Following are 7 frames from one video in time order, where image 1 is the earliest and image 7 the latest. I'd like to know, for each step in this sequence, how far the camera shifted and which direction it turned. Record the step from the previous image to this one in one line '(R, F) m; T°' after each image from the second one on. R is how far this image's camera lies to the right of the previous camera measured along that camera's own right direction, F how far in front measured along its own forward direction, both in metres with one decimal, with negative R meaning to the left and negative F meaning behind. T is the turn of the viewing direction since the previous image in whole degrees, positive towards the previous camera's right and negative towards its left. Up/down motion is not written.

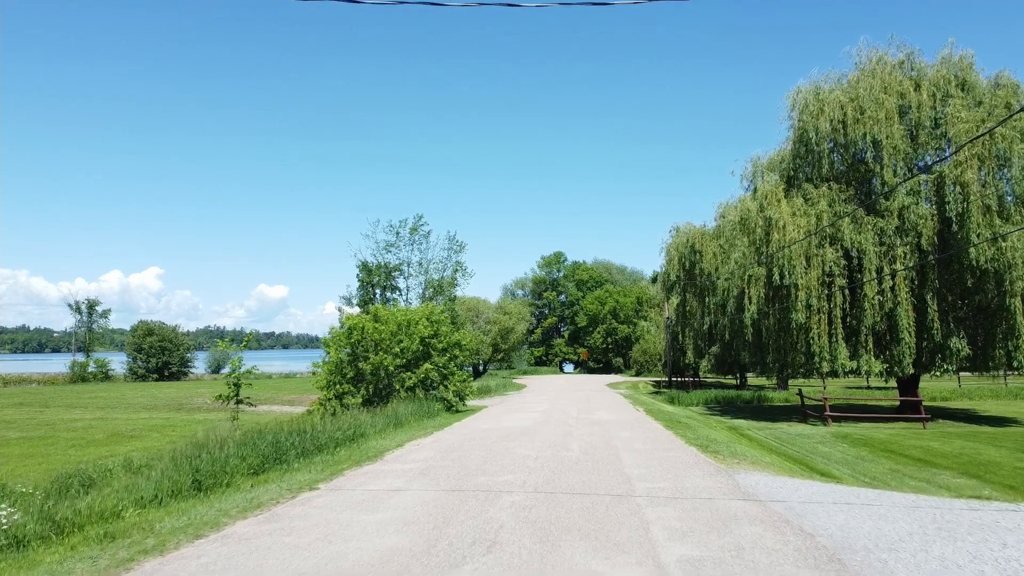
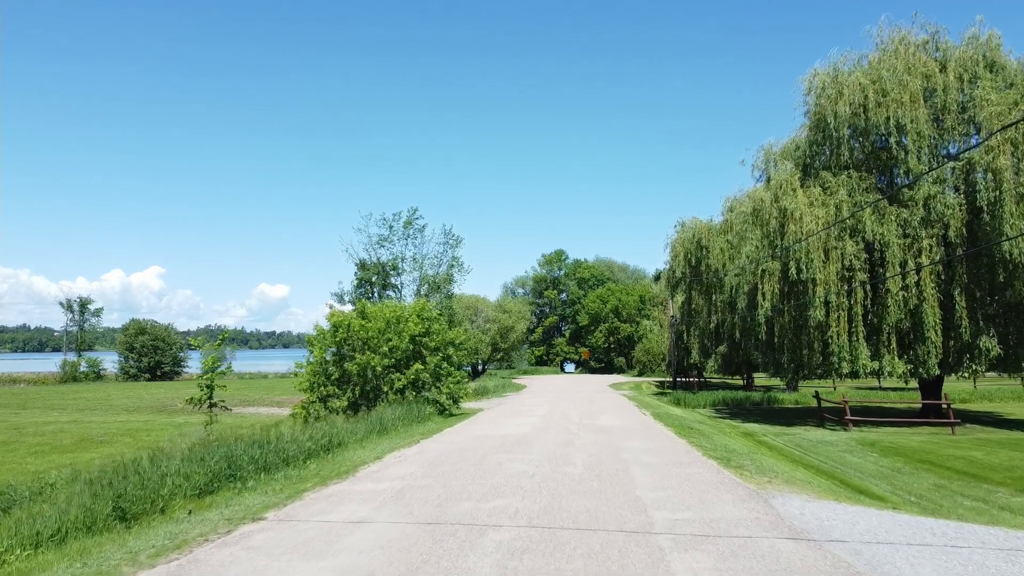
(+0.1, +1.5) m; 0°
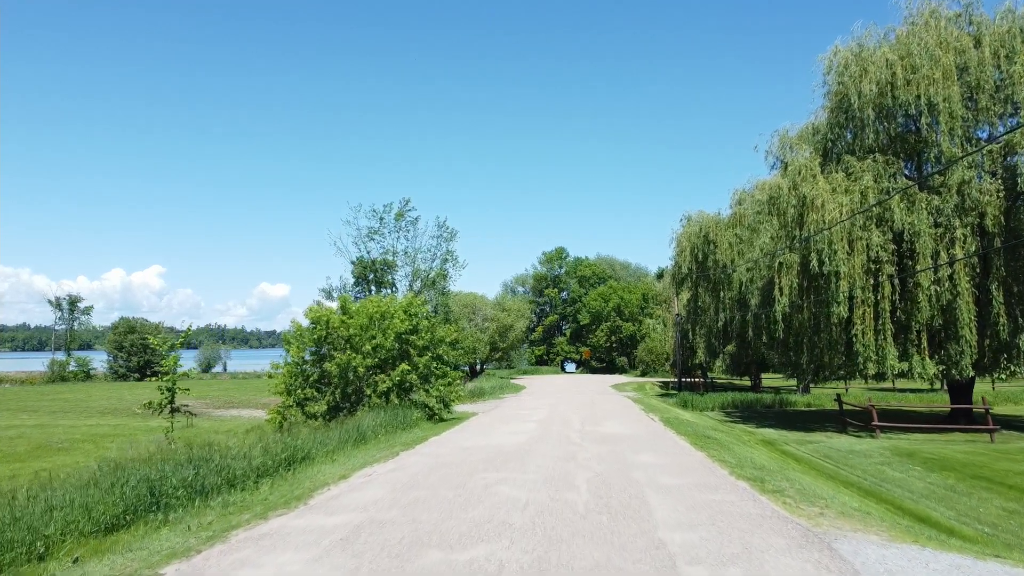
(+0.1, +1.7) m; 0°
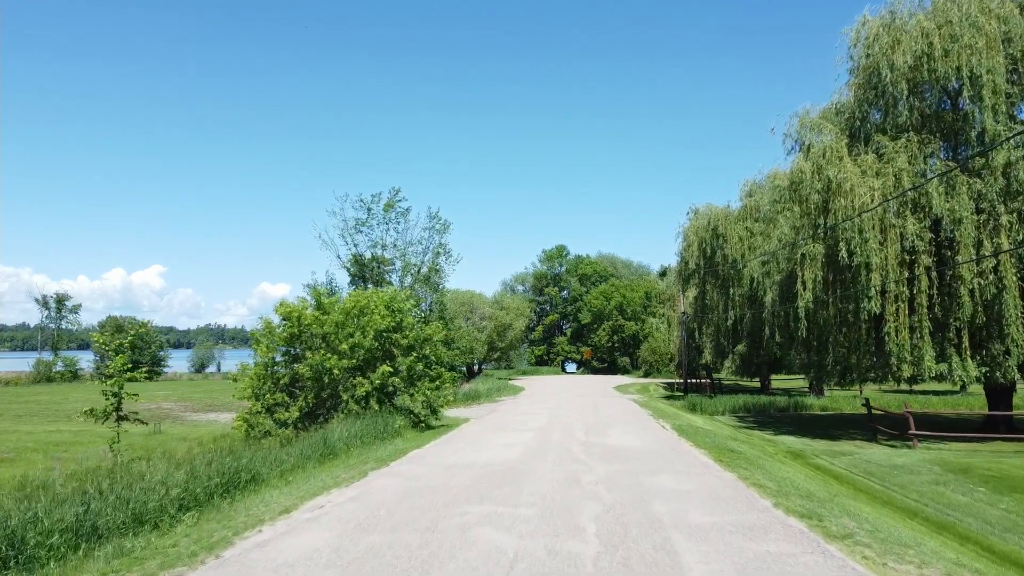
(+0.1, +1.9) m; 0°
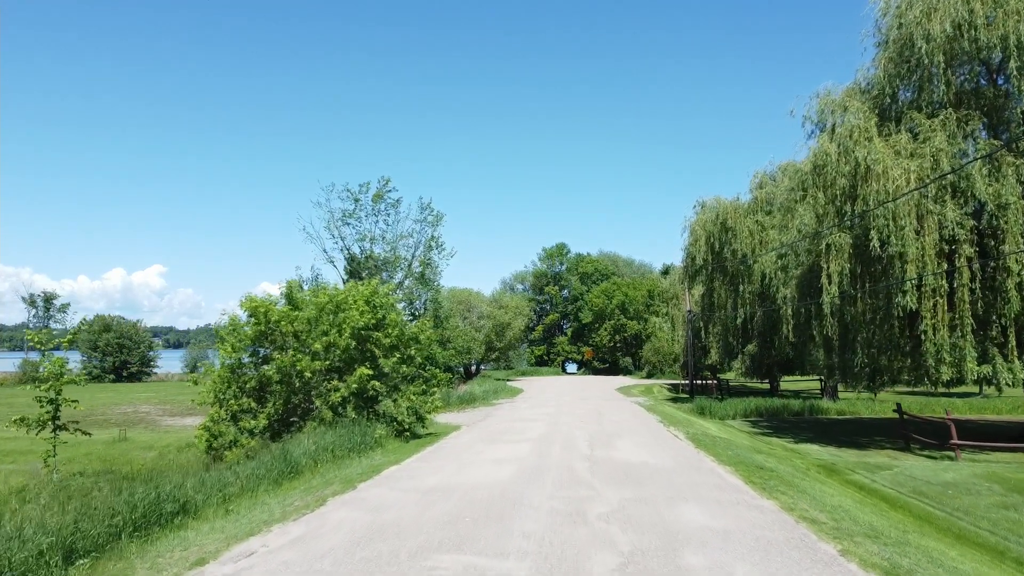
(+0.1, +1.7) m; 0°
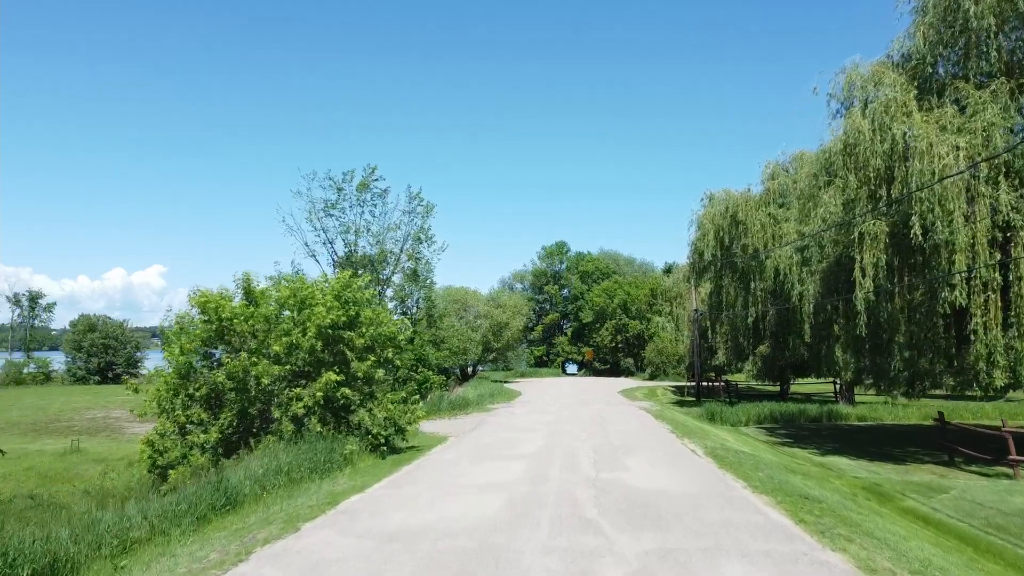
(+0.1, +1.9) m; 0°
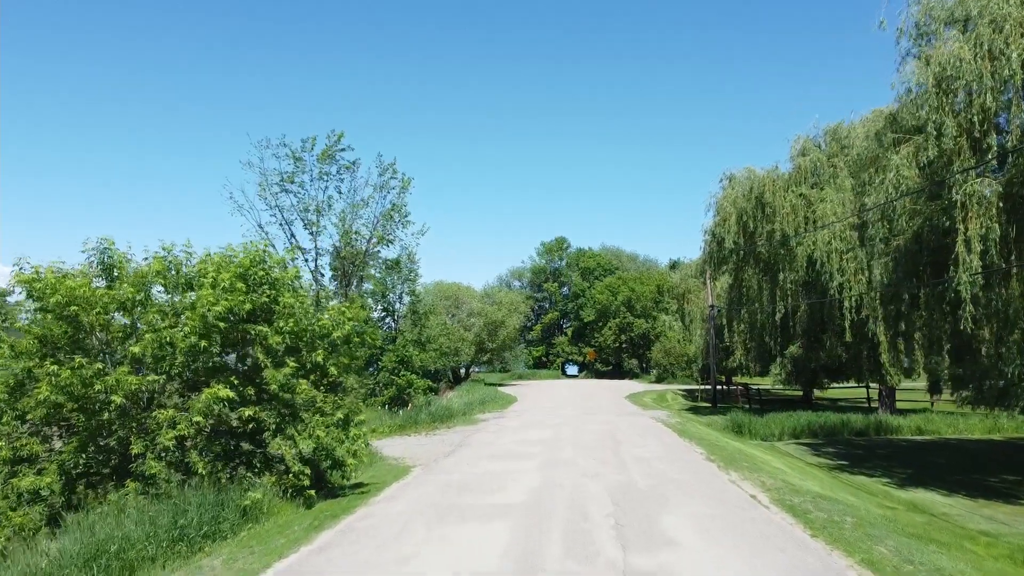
(+0.2, +3.9) m; 0°
